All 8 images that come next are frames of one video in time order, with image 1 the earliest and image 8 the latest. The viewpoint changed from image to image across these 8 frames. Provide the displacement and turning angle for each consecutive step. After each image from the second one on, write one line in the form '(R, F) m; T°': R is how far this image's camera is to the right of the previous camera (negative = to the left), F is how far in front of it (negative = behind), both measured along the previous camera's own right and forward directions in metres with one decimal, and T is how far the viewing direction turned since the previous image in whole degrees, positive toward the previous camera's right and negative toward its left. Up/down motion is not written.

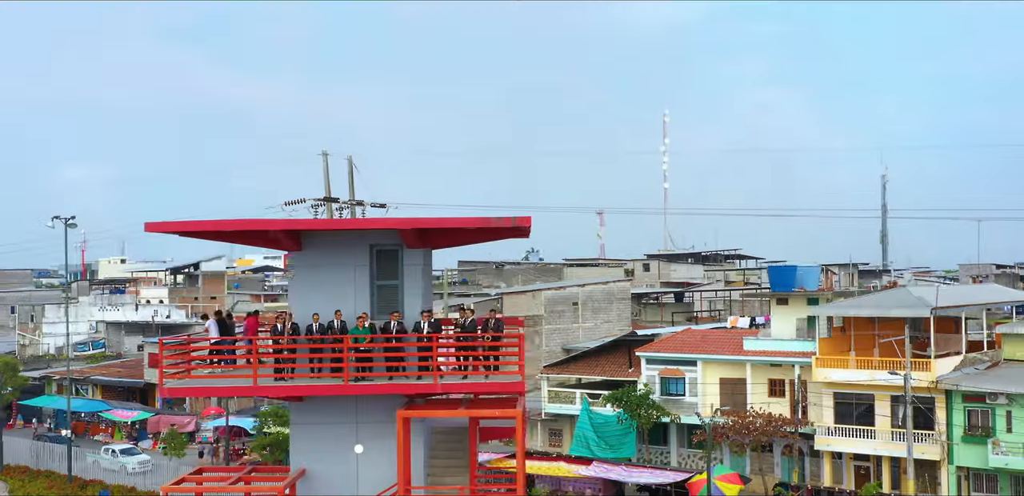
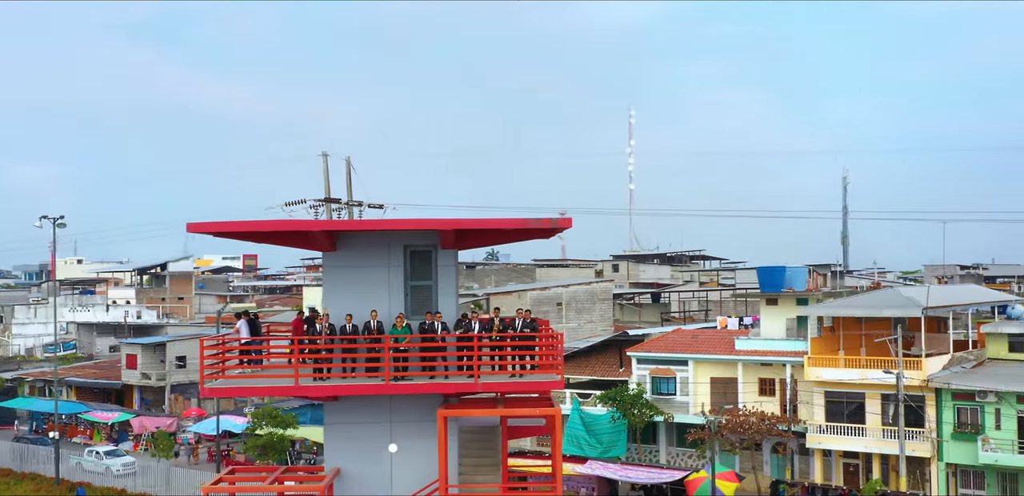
(-1.0, -0.2) m; +2°
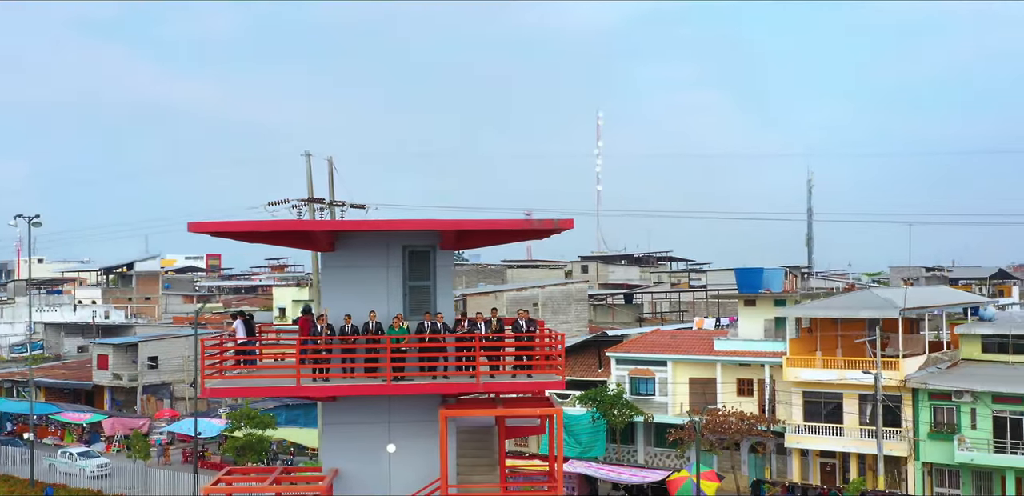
(-0.5, -0.1) m; +2°
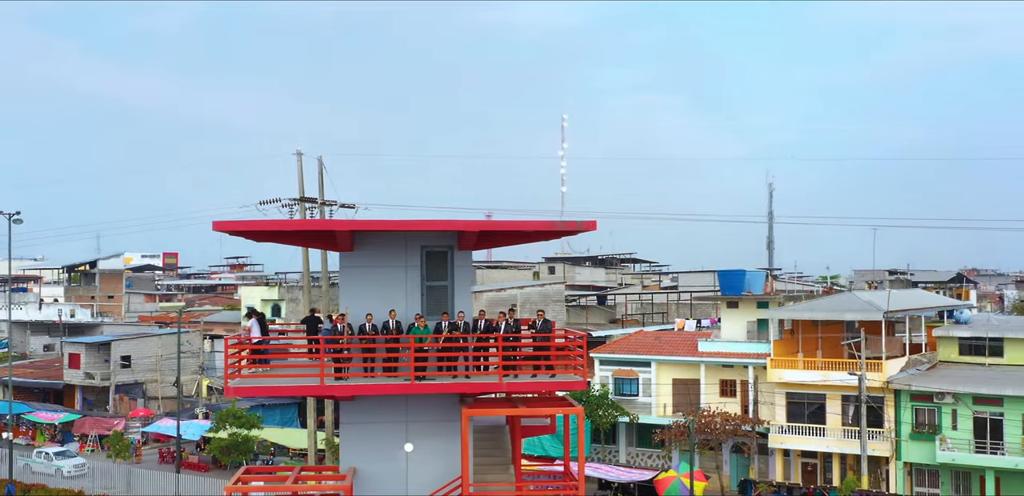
(-0.8, -0.1) m; +2°
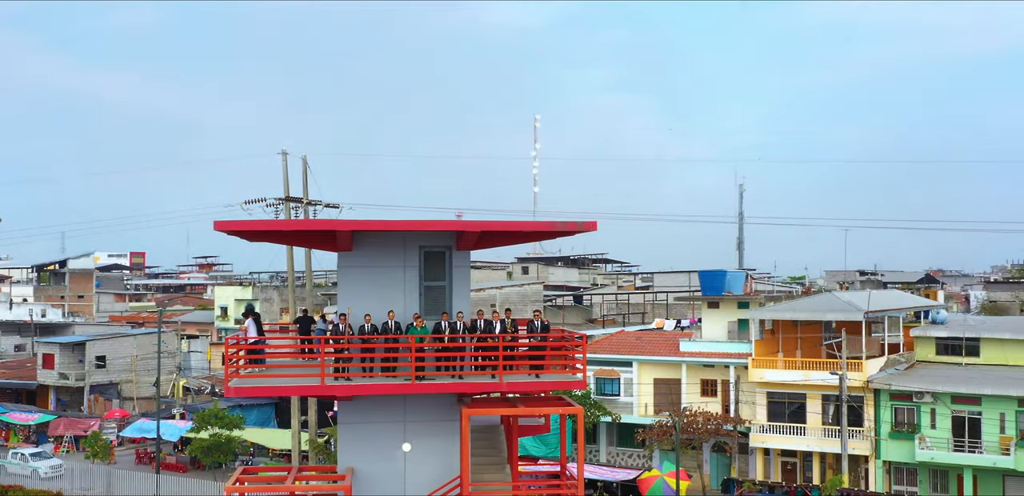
(-0.4, -0.1) m; +1°
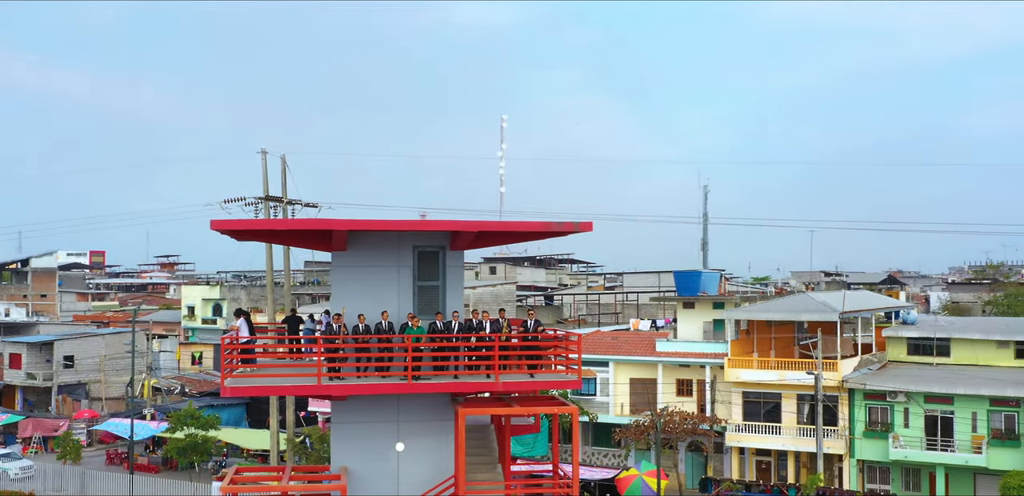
(-0.4, -0.1) m; +2°
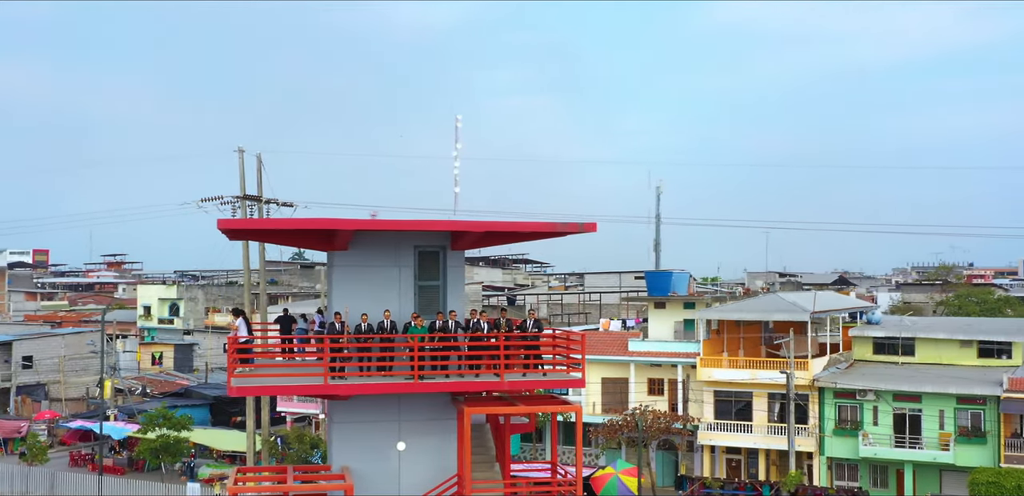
(-0.7, -0.2) m; +2°
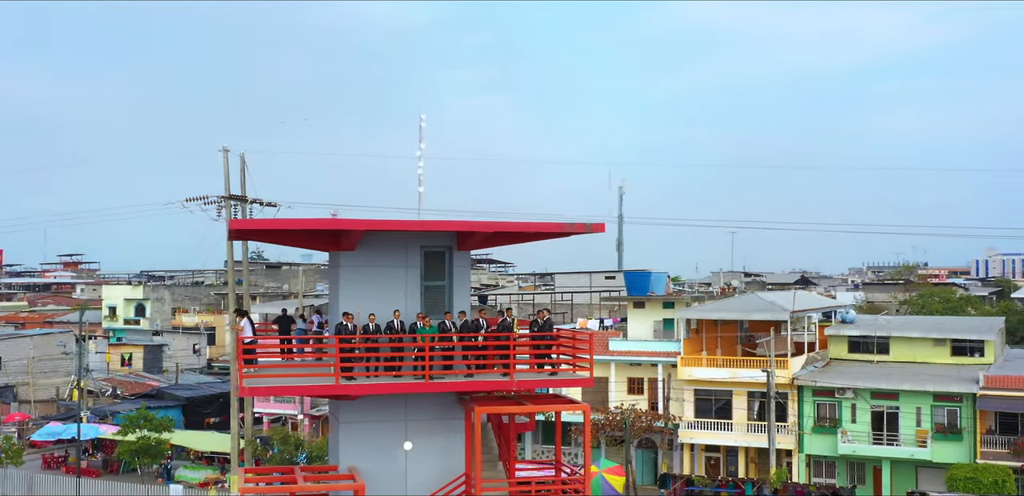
(-0.6, -0.2) m; +2°
